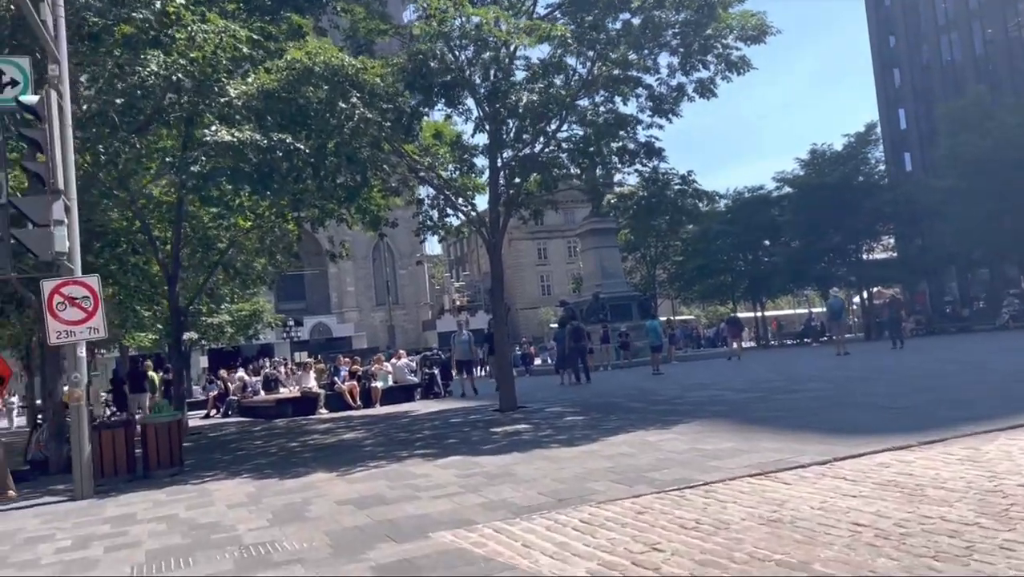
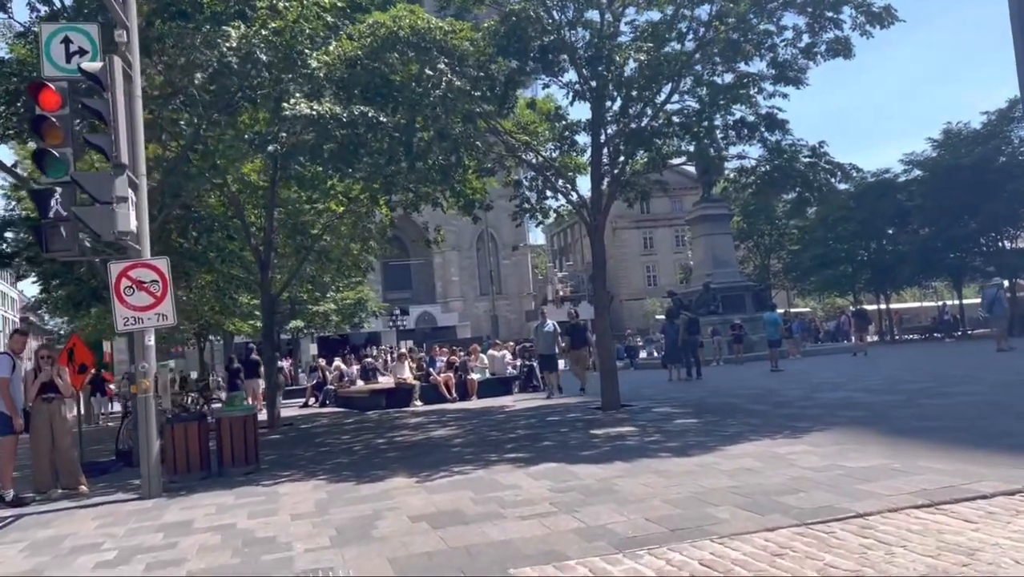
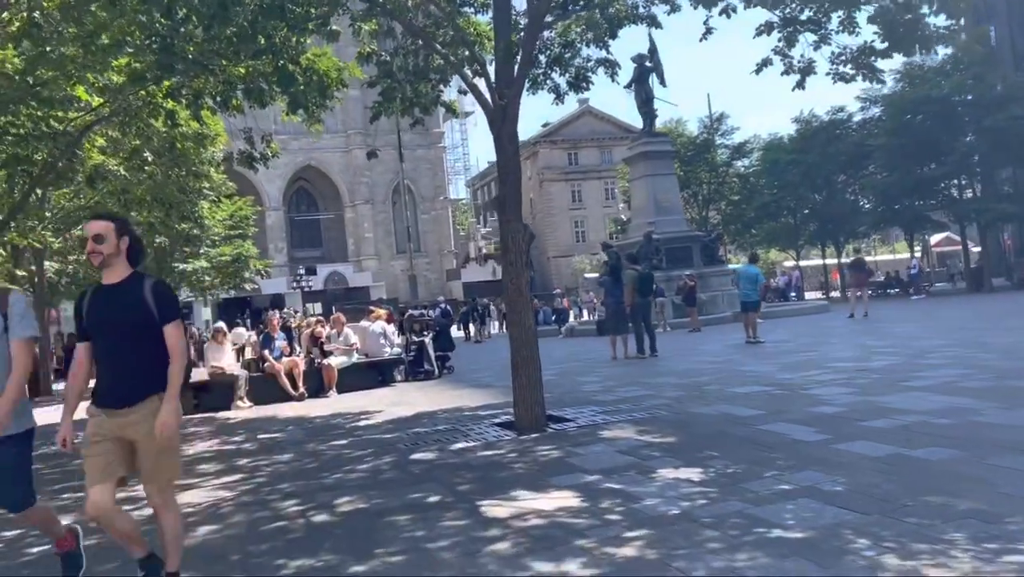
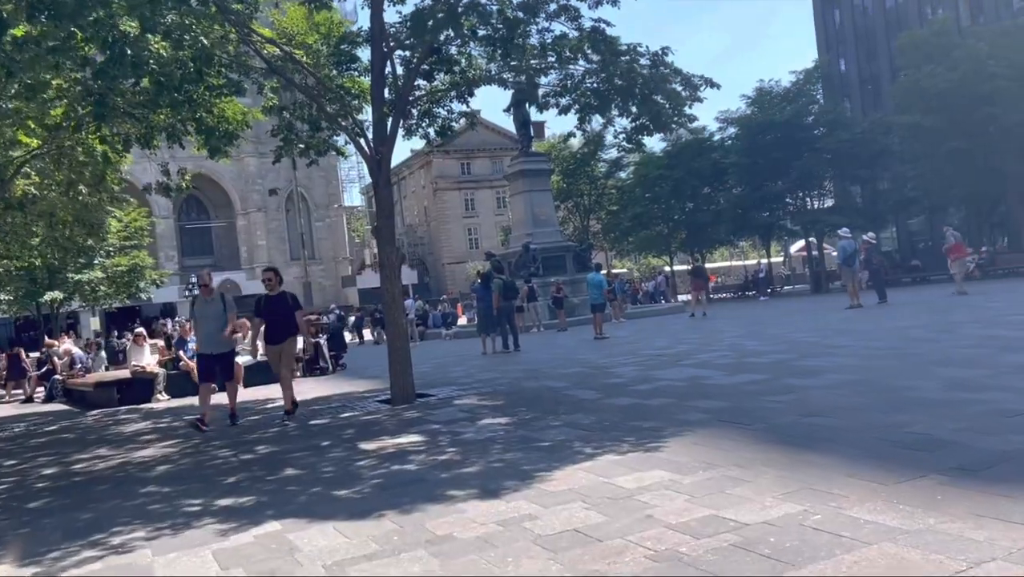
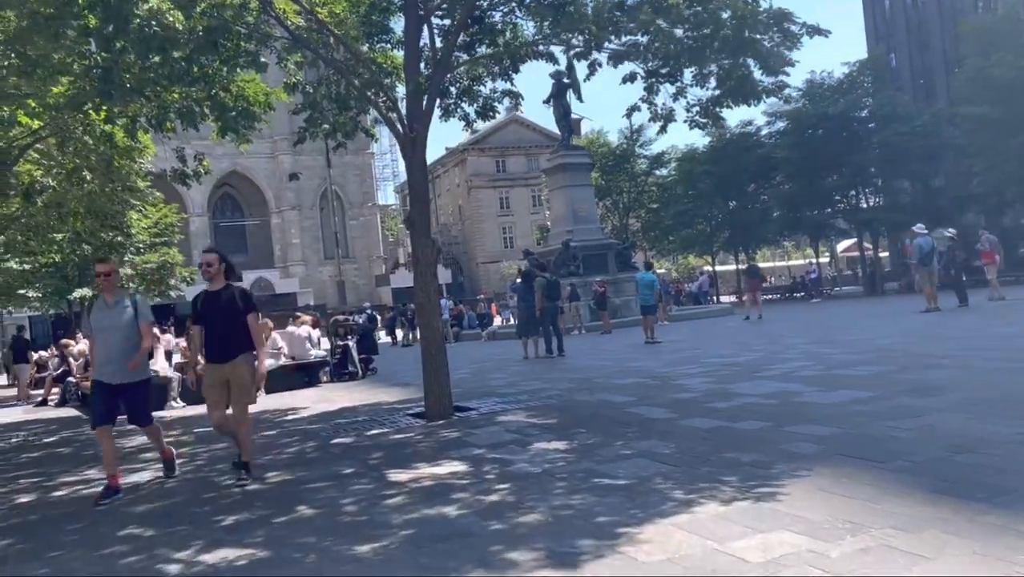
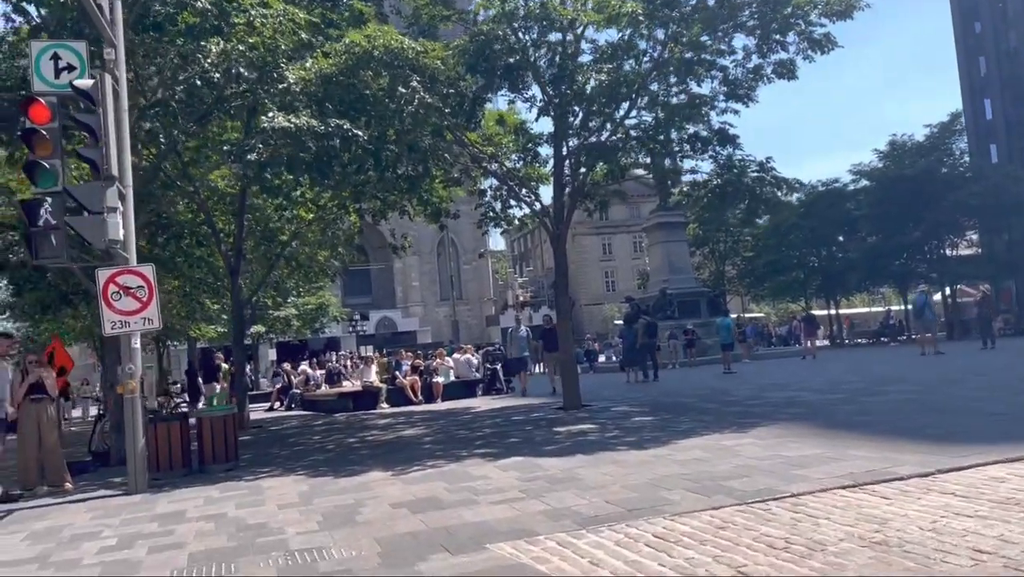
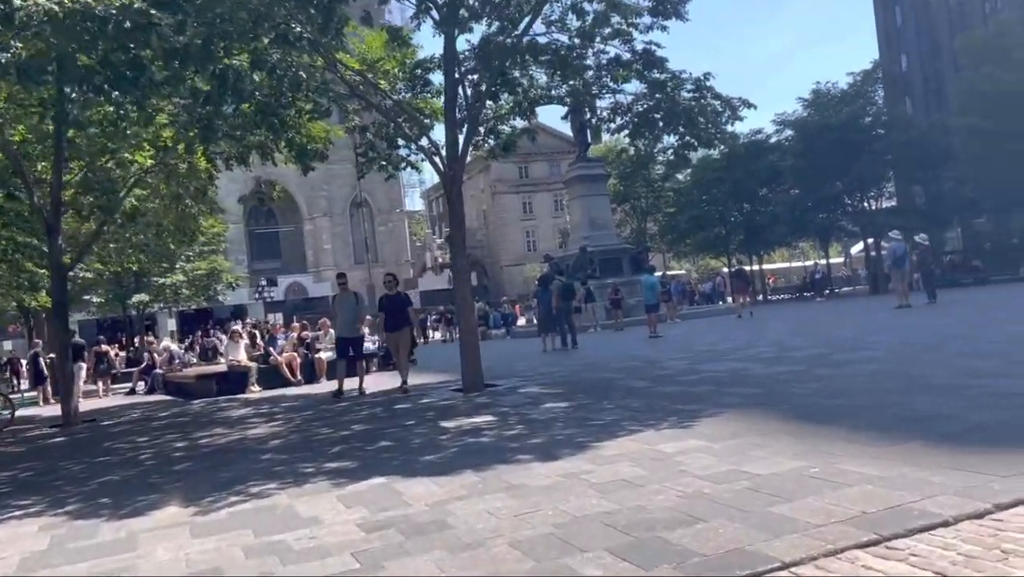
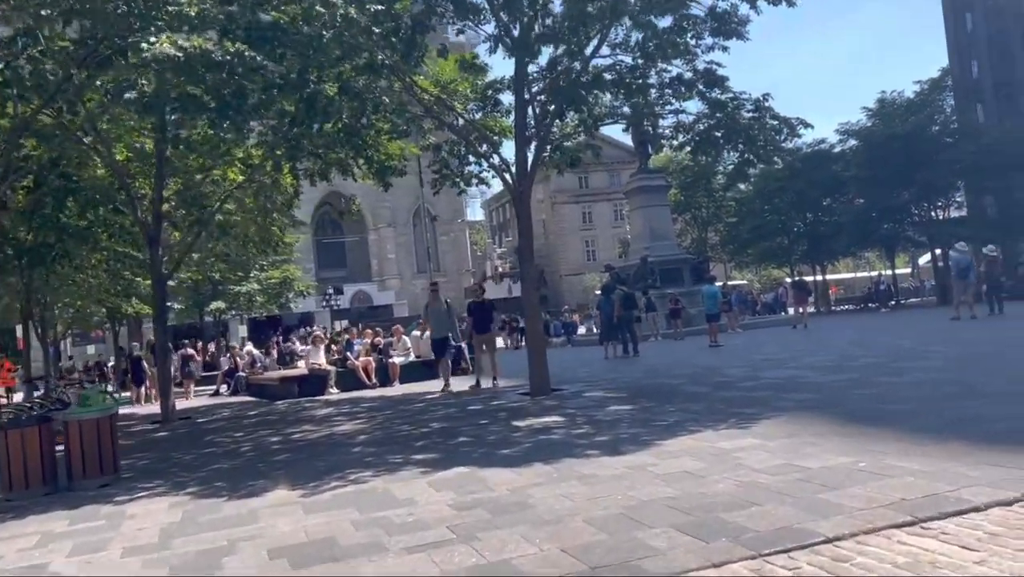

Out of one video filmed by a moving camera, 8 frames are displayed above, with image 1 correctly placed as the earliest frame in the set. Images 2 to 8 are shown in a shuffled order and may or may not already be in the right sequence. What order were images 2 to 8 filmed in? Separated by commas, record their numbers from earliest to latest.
6, 2, 8, 7, 4, 5, 3
